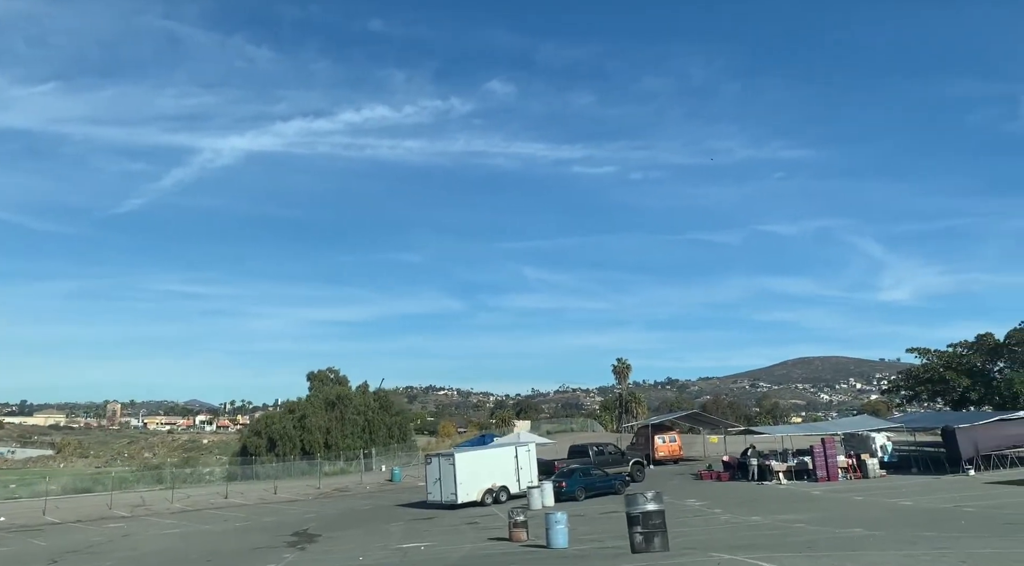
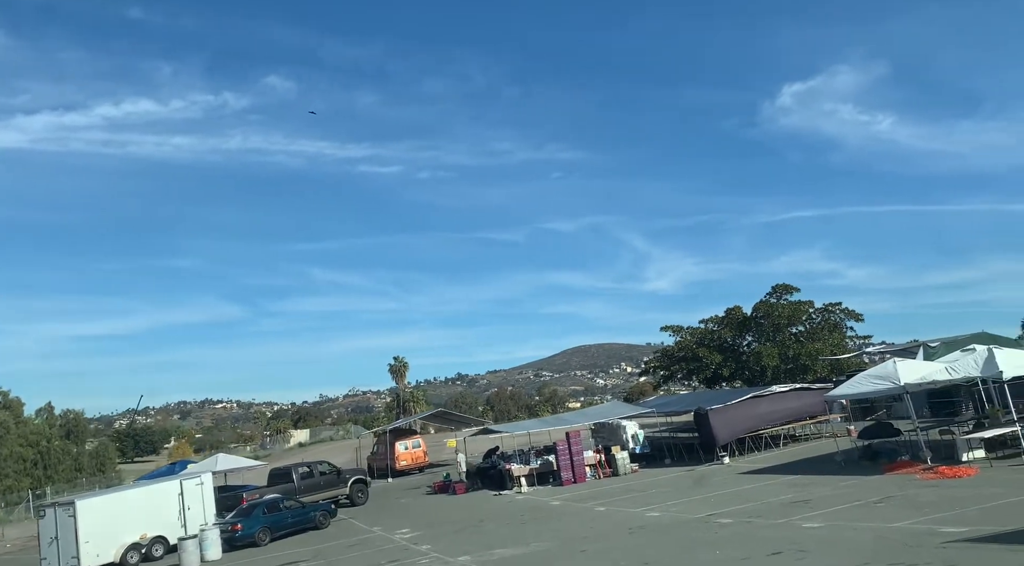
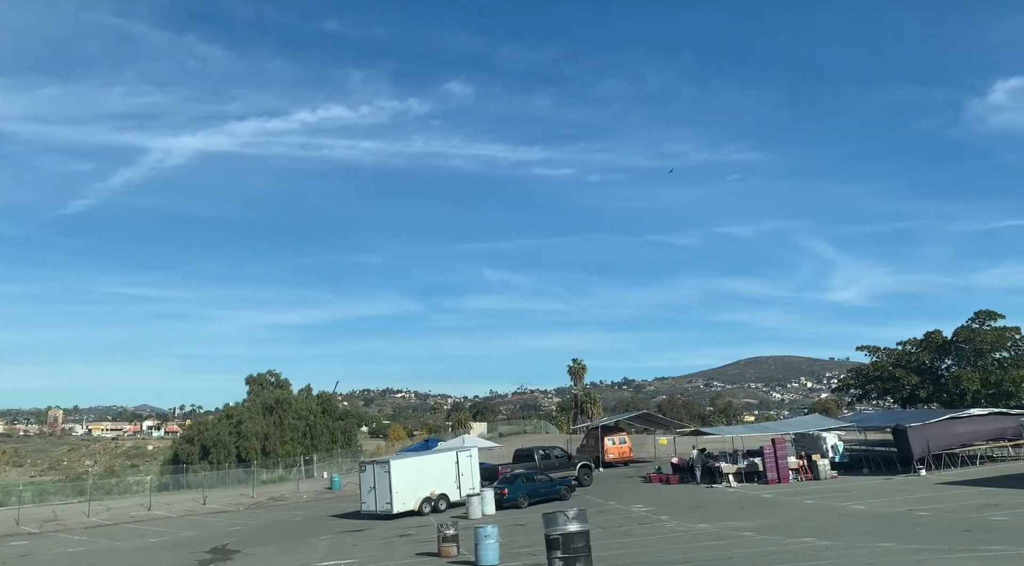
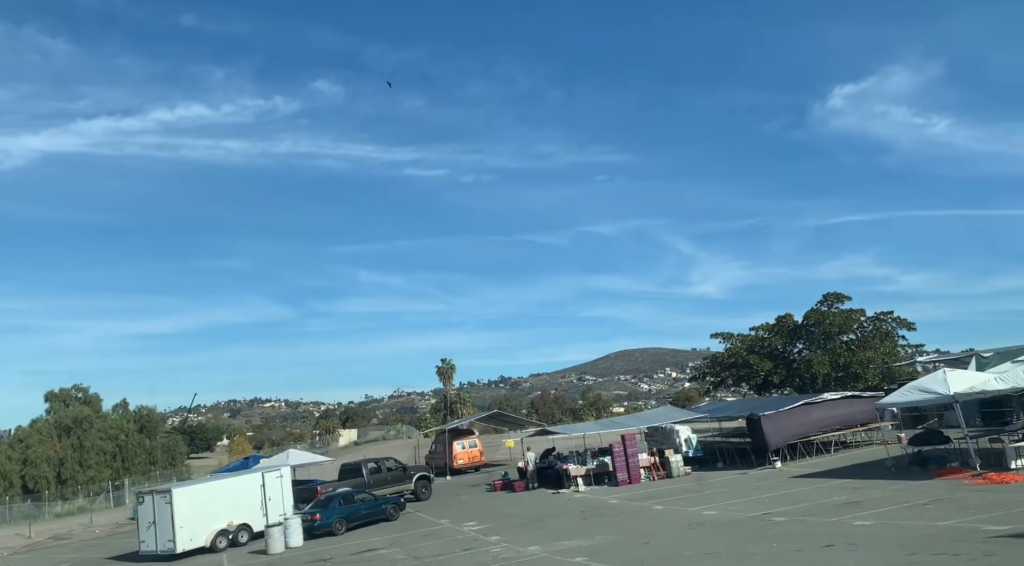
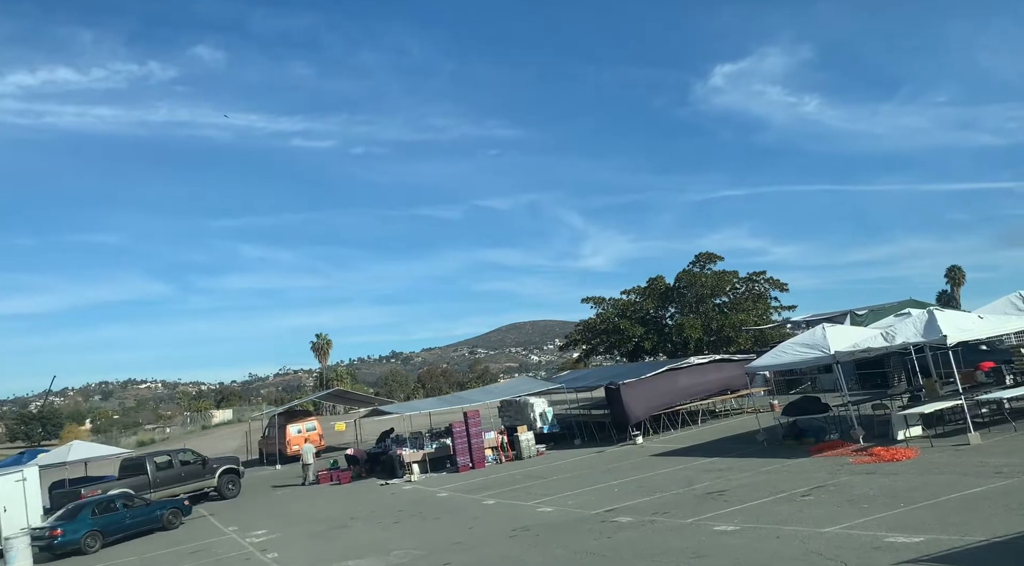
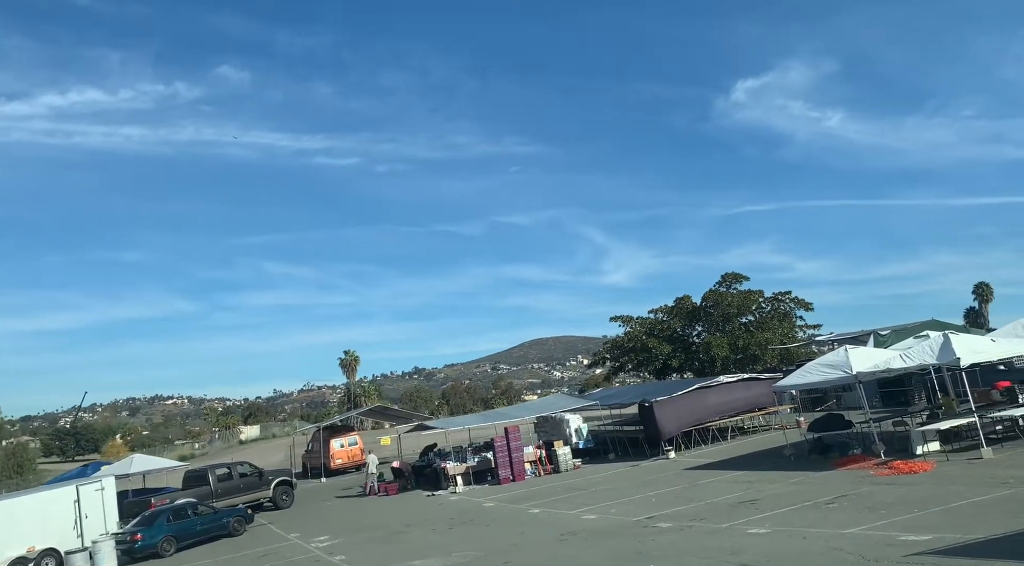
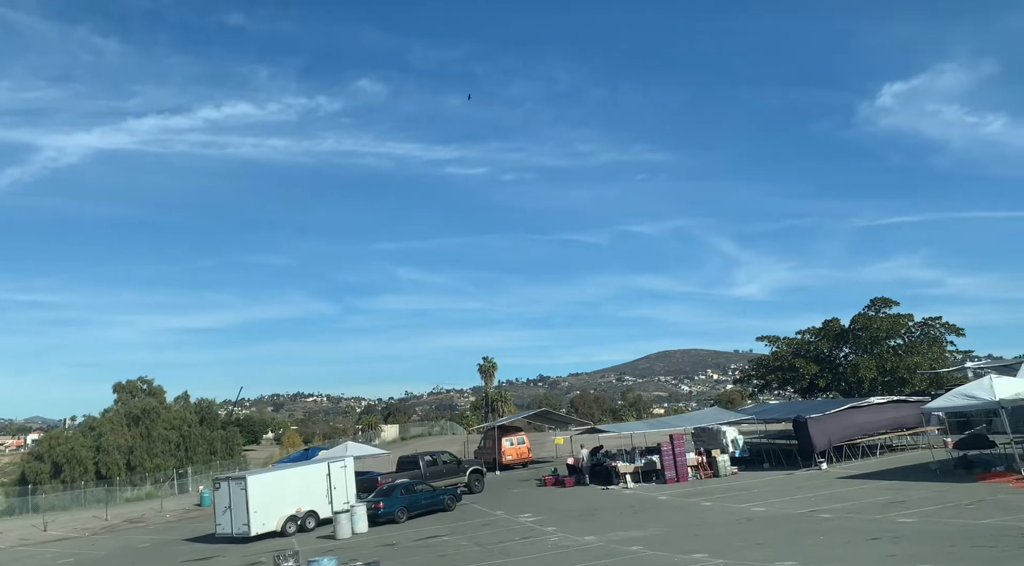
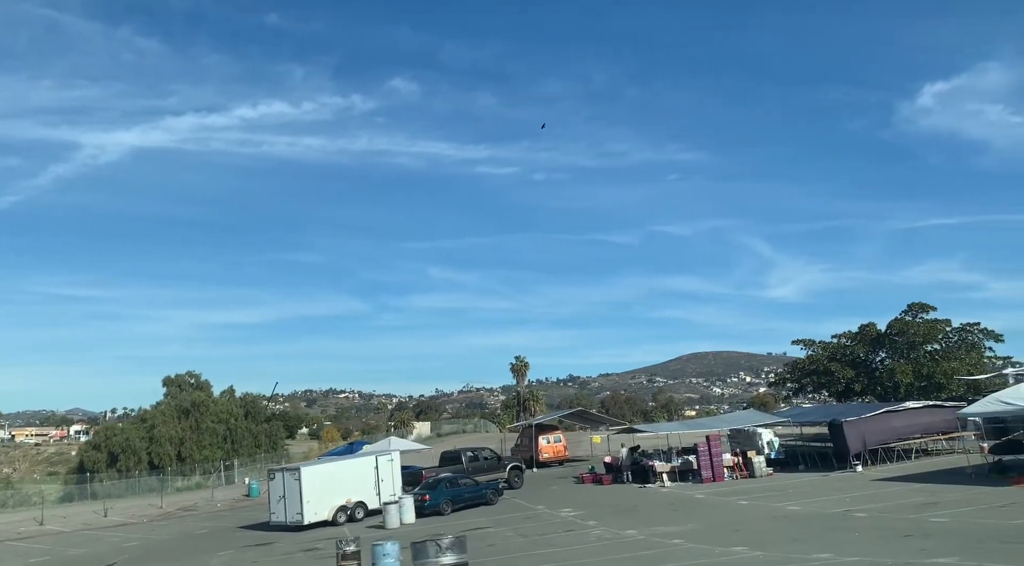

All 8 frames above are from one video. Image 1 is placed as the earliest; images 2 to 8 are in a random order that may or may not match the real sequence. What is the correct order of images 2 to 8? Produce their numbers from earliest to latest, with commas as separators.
3, 8, 7, 4, 2, 6, 5
